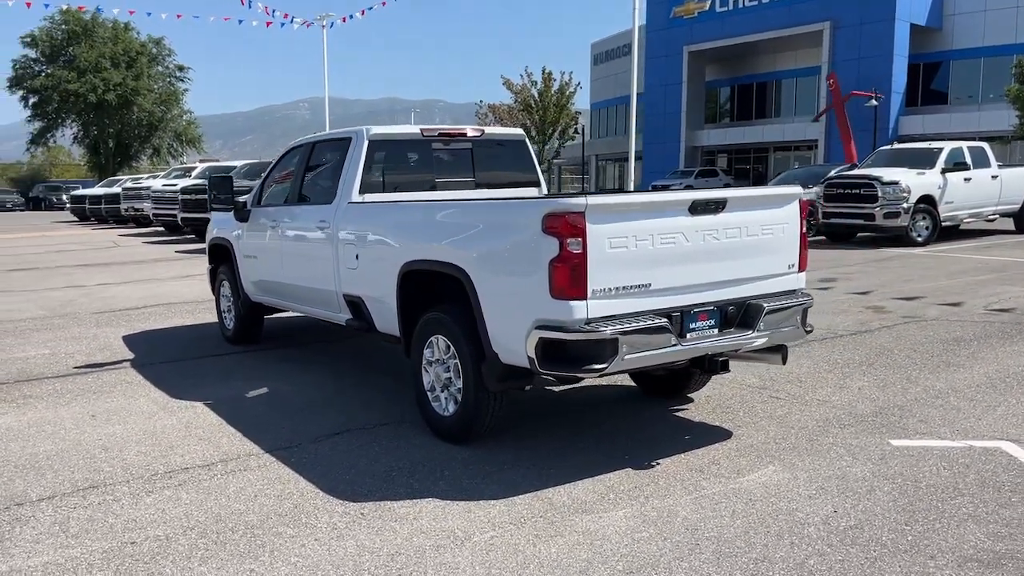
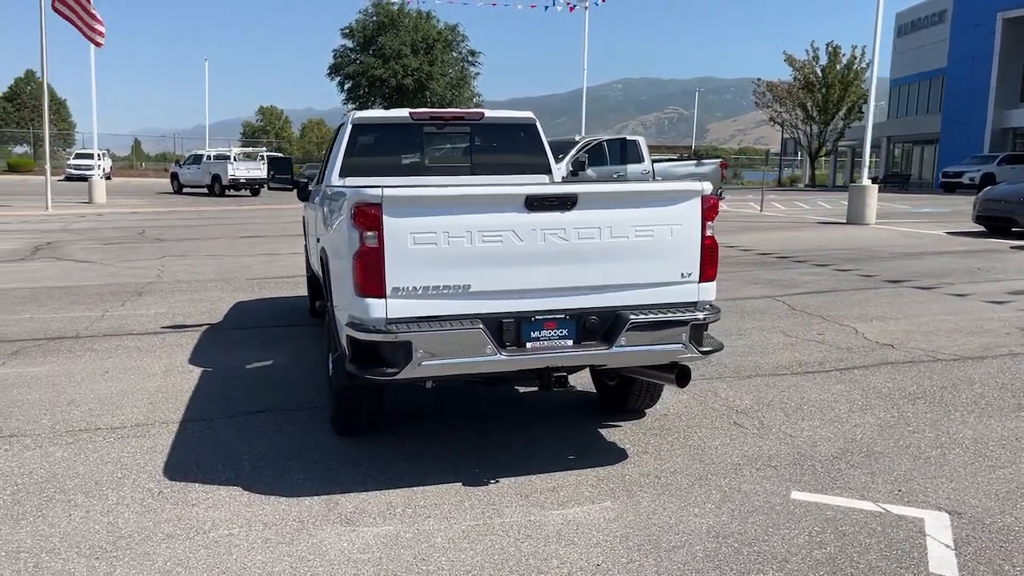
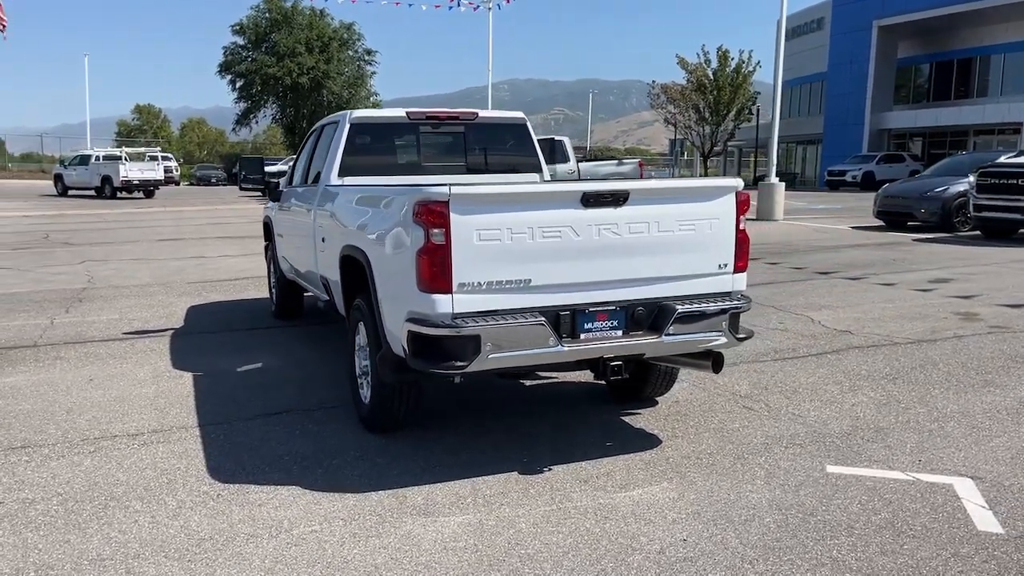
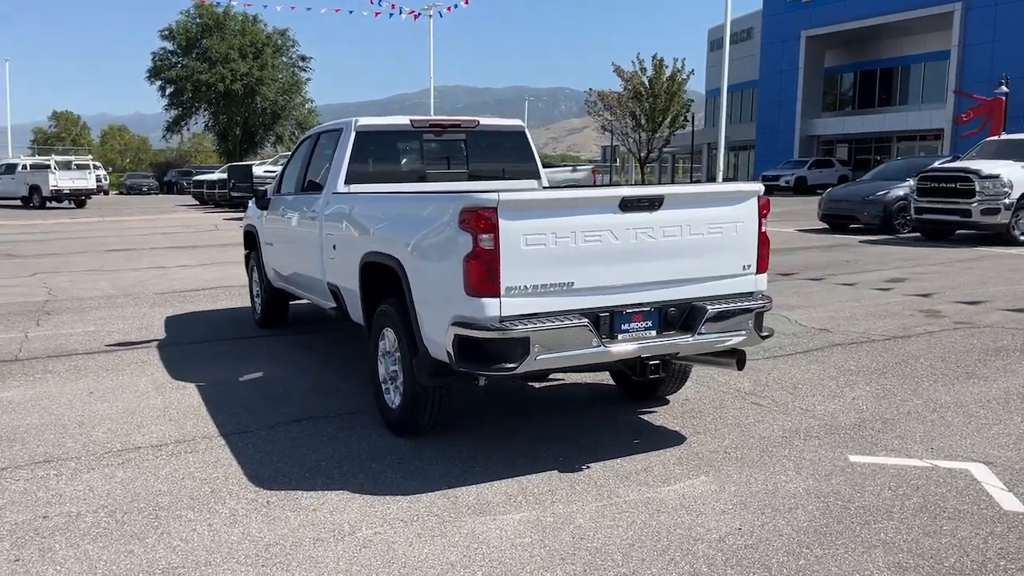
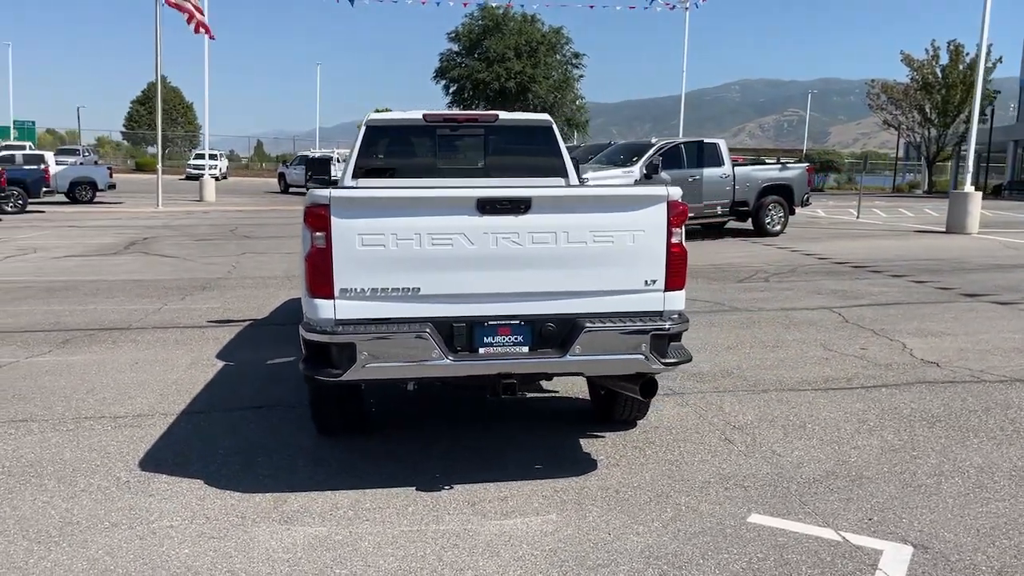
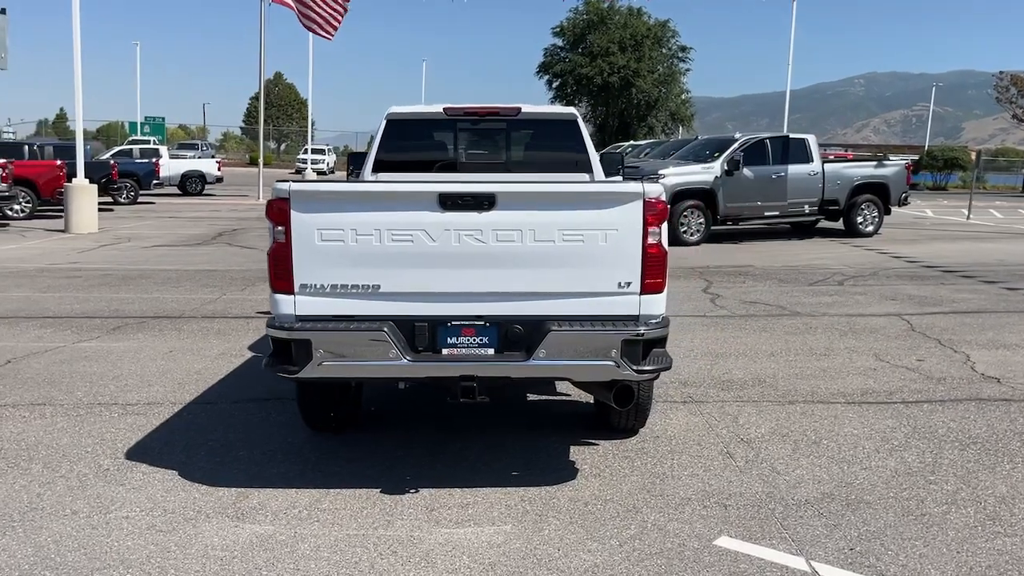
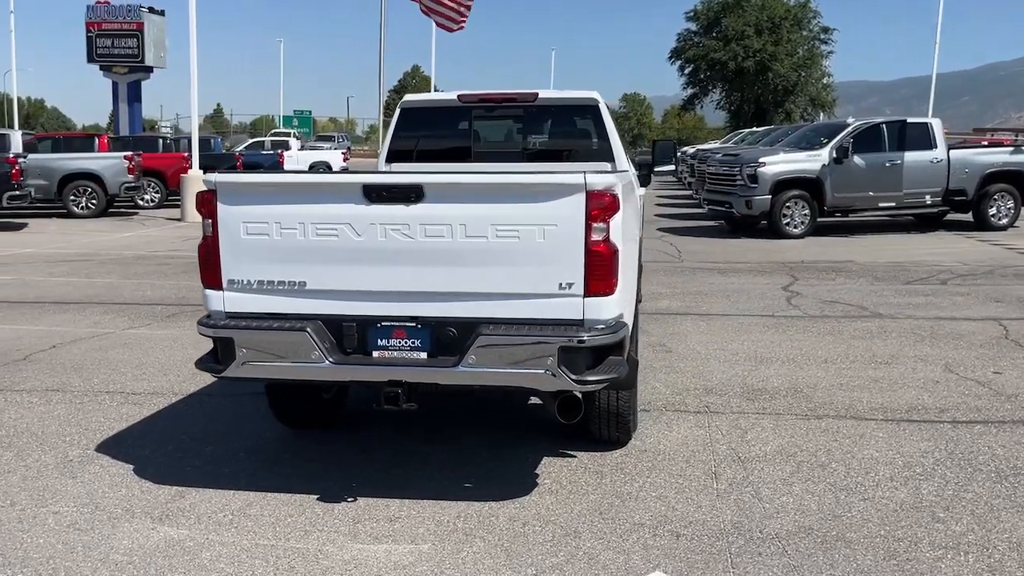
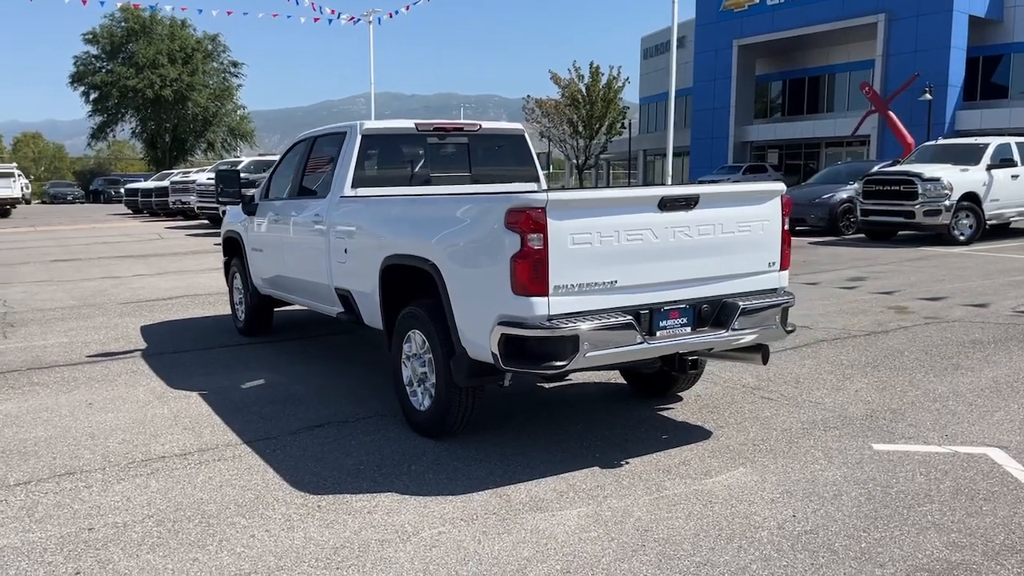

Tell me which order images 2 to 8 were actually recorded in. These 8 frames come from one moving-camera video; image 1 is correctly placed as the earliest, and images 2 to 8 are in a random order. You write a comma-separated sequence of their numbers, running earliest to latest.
8, 4, 3, 2, 5, 6, 7
